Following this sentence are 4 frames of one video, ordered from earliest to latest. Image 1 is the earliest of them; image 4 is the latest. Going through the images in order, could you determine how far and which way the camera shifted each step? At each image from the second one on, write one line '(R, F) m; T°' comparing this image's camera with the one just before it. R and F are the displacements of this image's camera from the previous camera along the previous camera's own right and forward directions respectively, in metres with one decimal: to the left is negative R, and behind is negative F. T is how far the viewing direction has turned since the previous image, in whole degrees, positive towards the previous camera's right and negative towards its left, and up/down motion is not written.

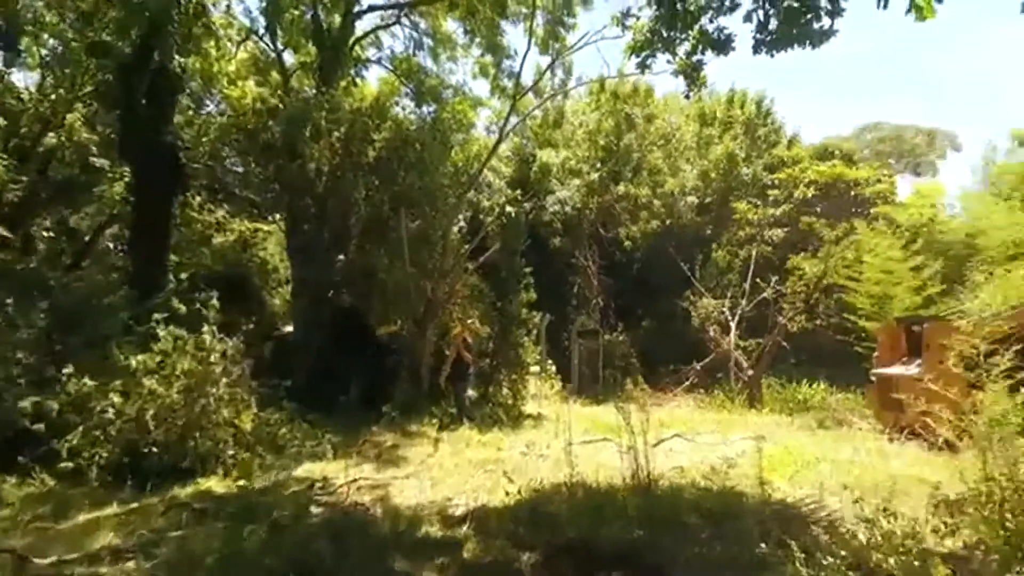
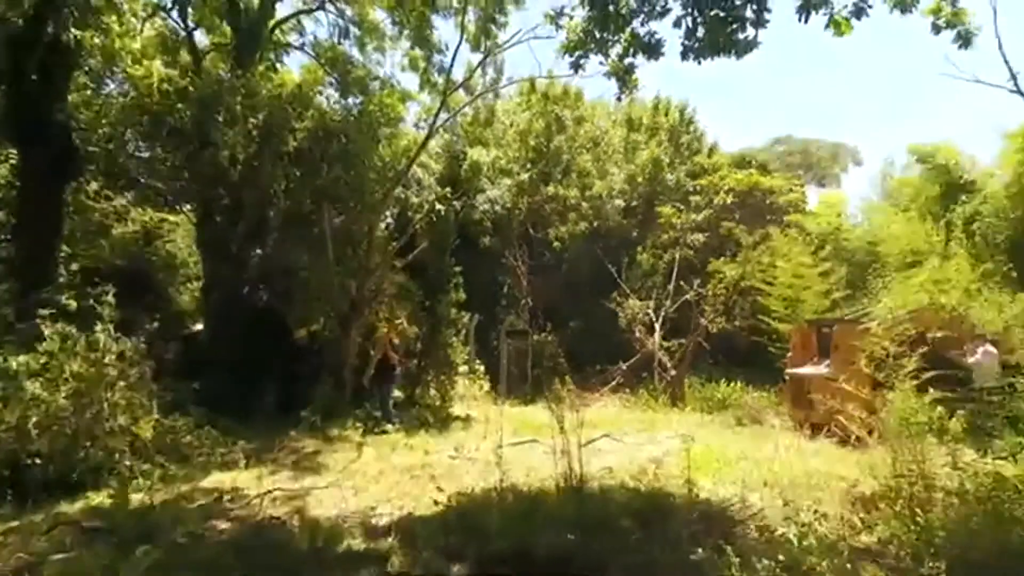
(0.0, +0.1) m; +4°
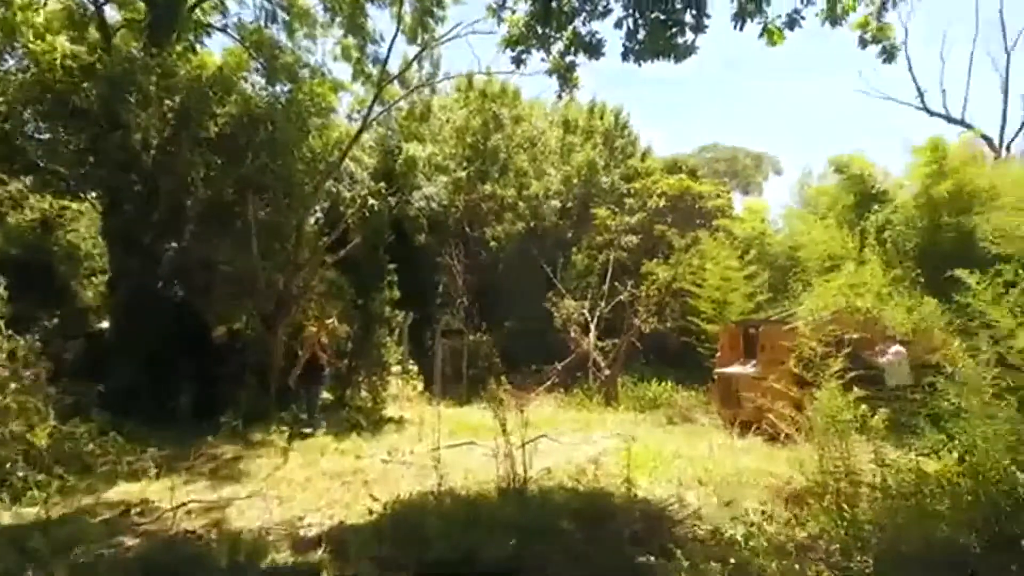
(0.0, +0.1) m; +4°
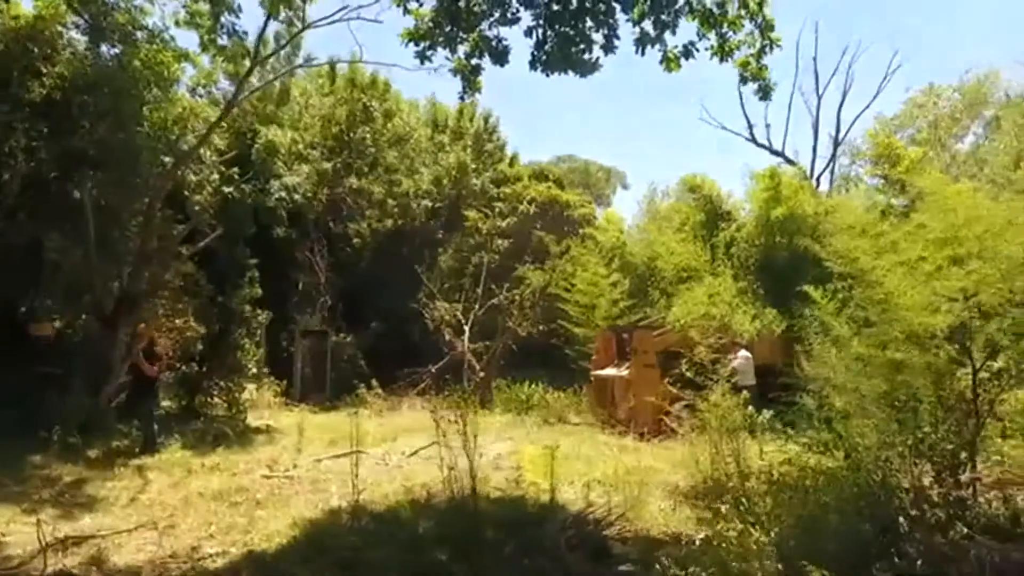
(-0.5, +0.5) m; +10°
